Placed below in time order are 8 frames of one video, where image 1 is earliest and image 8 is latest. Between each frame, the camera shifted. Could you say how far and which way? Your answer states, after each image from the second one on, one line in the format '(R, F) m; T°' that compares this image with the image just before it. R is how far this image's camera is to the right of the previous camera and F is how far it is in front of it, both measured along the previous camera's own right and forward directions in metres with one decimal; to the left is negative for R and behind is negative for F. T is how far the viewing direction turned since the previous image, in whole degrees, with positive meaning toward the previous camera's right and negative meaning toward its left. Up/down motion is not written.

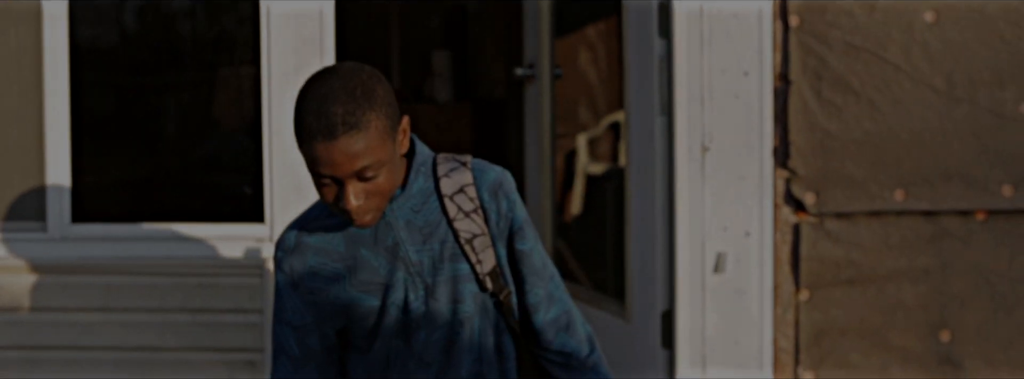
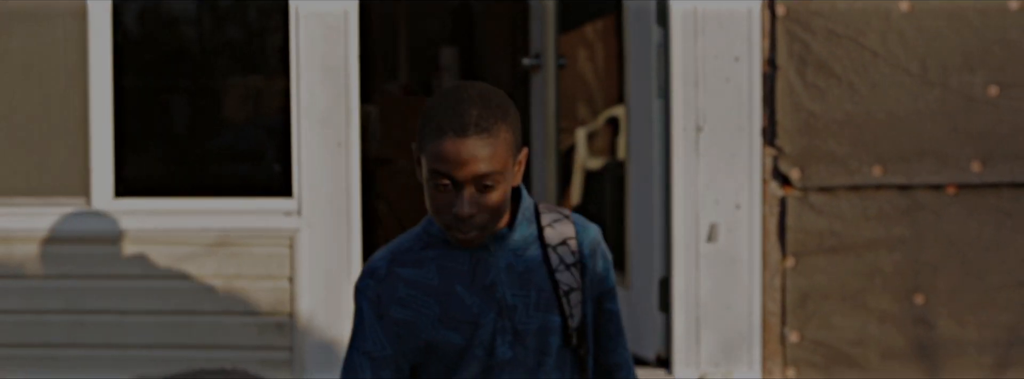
(0.0, -0.4) m; 0°
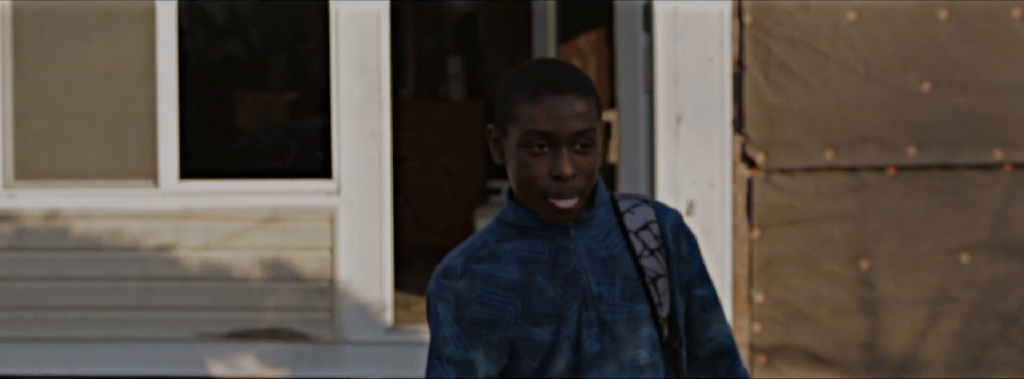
(-0.1, -0.8) m; 0°
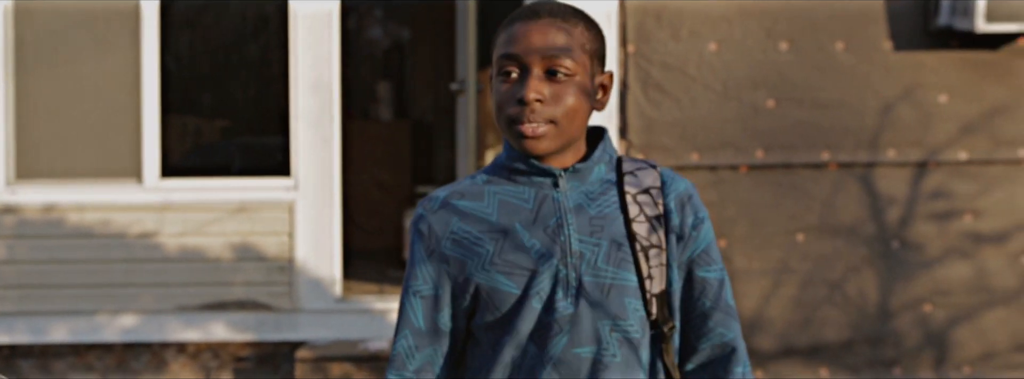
(-0.1, -1.2) m; +4°
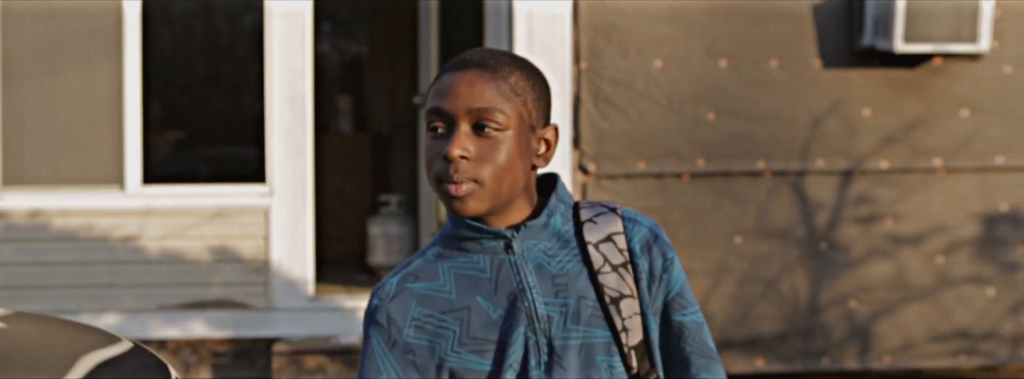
(-0.1, -0.5) m; +3°
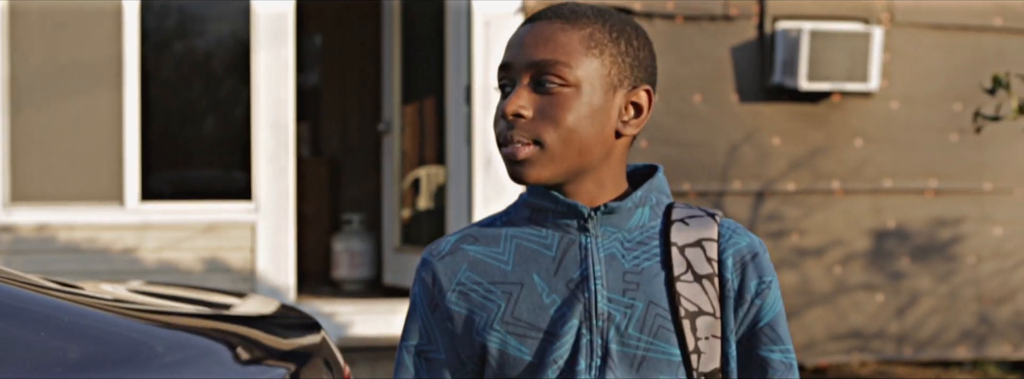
(-0.2, -1.0) m; +4°
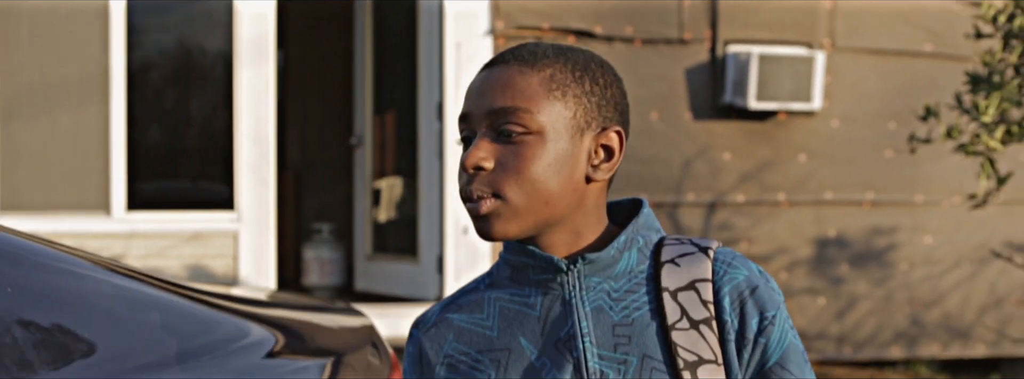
(-0.2, -0.5) m; +3°
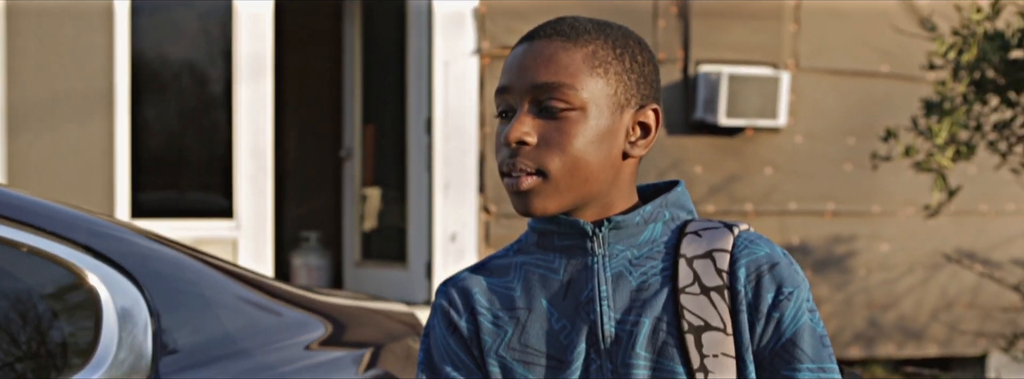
(-0.2, -0.5) m; +2°
